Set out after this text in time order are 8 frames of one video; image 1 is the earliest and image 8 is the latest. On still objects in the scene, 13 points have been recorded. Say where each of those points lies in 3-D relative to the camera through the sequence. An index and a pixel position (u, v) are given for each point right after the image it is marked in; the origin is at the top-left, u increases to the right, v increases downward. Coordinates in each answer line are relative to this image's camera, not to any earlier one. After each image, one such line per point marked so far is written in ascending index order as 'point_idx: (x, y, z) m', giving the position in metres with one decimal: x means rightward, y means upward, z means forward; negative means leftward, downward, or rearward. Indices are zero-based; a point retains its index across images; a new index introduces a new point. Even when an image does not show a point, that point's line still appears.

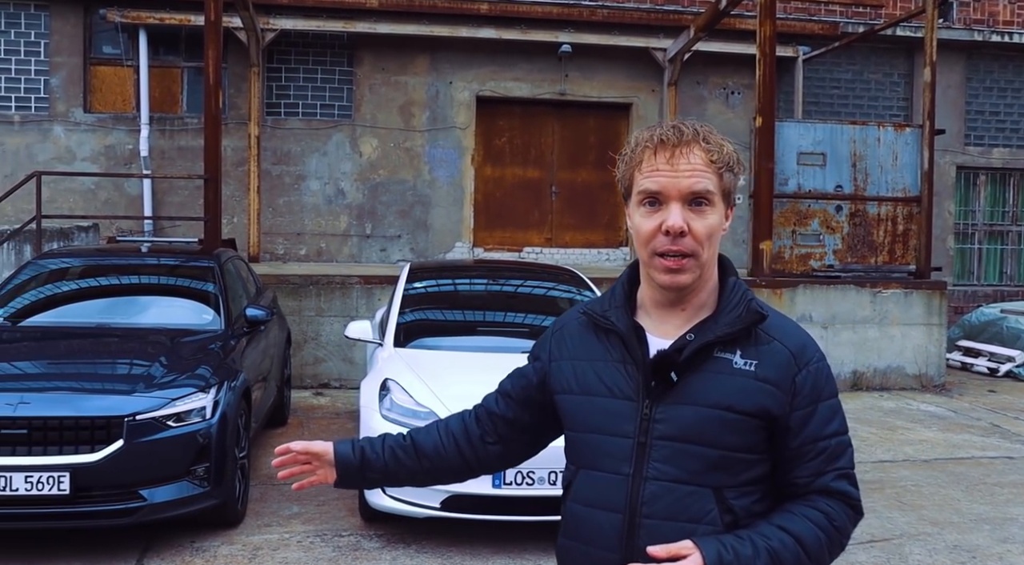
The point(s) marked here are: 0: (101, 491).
0: (-1.8, -0.9, +3.8) m
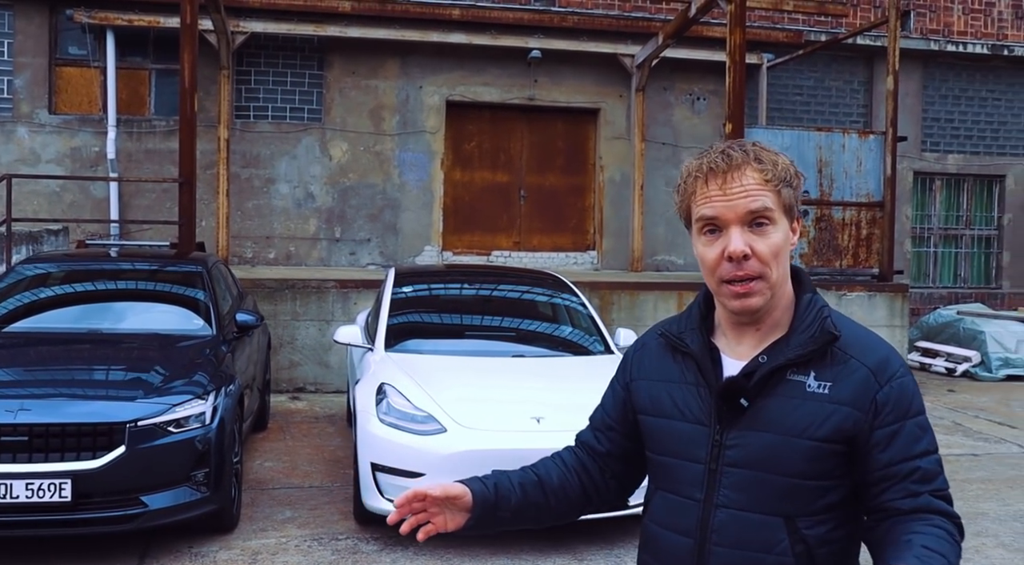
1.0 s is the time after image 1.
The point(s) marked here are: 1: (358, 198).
0: (-1.8, -0.9, +3.7) m
1: (-1.9, +1.1, +11.2) m
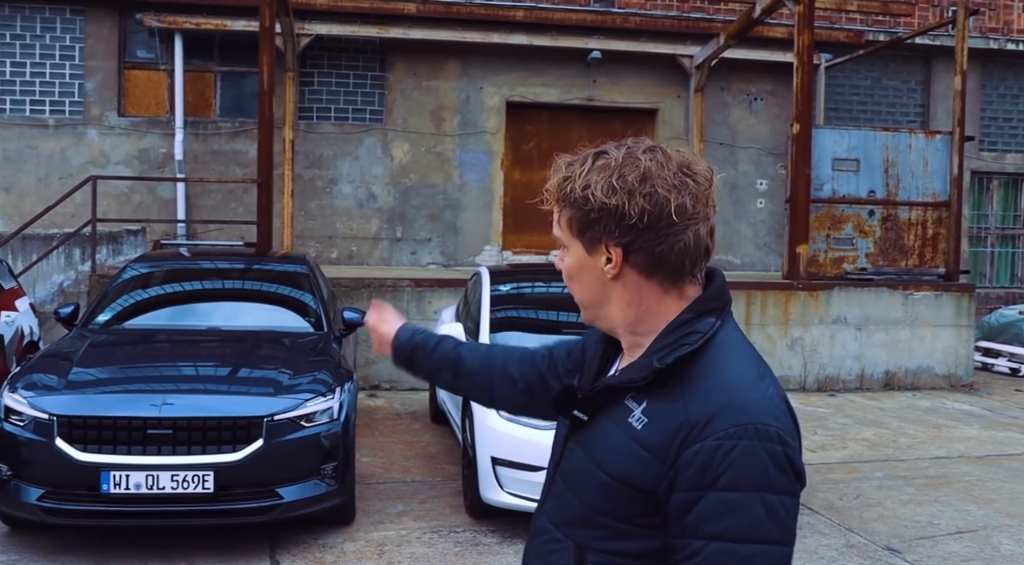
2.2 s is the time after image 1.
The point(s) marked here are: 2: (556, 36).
0: (-1.2, -0.9, +3.9) m
1: (-1.2, +1.1, +11.3) m
2: (+0.5, +3.1, +10.9) m
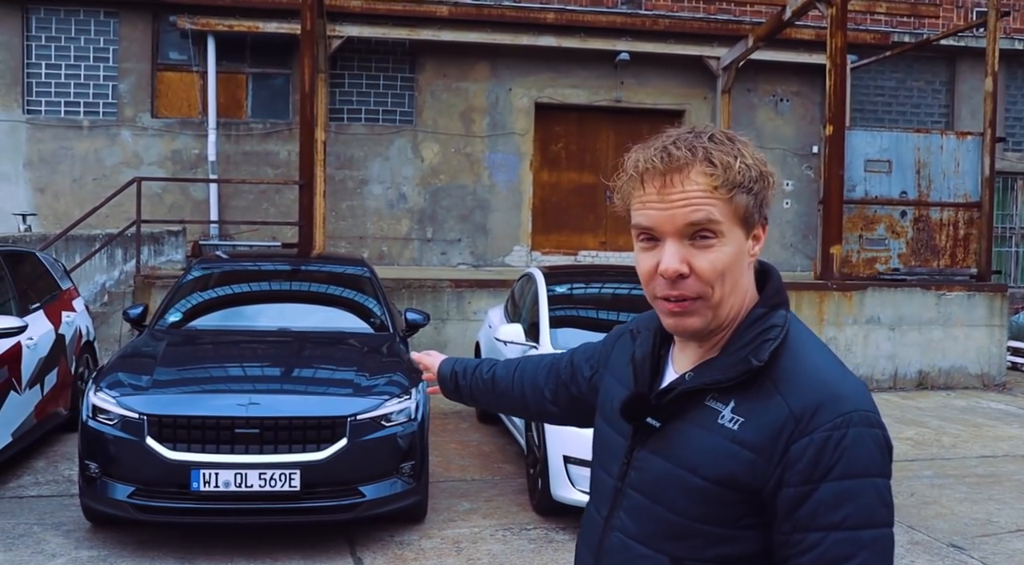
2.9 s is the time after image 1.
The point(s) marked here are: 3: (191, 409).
0: (-0.8, -0.9, +4.0) m
1: (-0.8, +1.1, +11.4) m
2: (+0.9, +3.1, +11.0) m
3: (-1.5, -0.6, +4.0) m
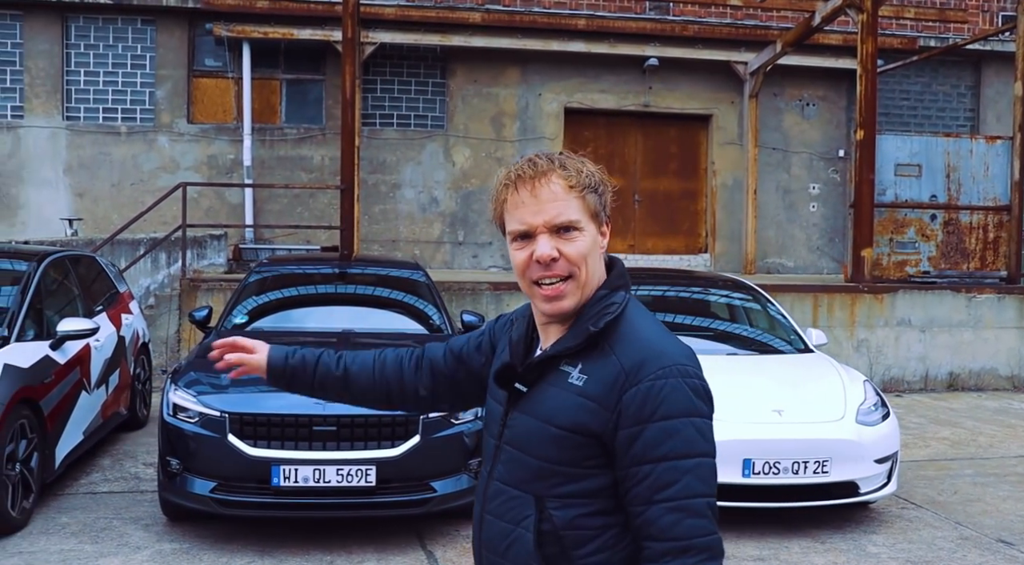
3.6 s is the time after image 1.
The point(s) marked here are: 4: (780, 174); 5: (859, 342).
0: (-0.5, -1.0, +4.1) m
1: (-0.4, +1.1, +11.5) m
2: (+1.3, +3.1, +11.1) m
3: (-1.1, -0.6, +4.1) m
4: (+3.7, +1.5, +12.1) m
5: (+3.6, -0.6, +9.1) m
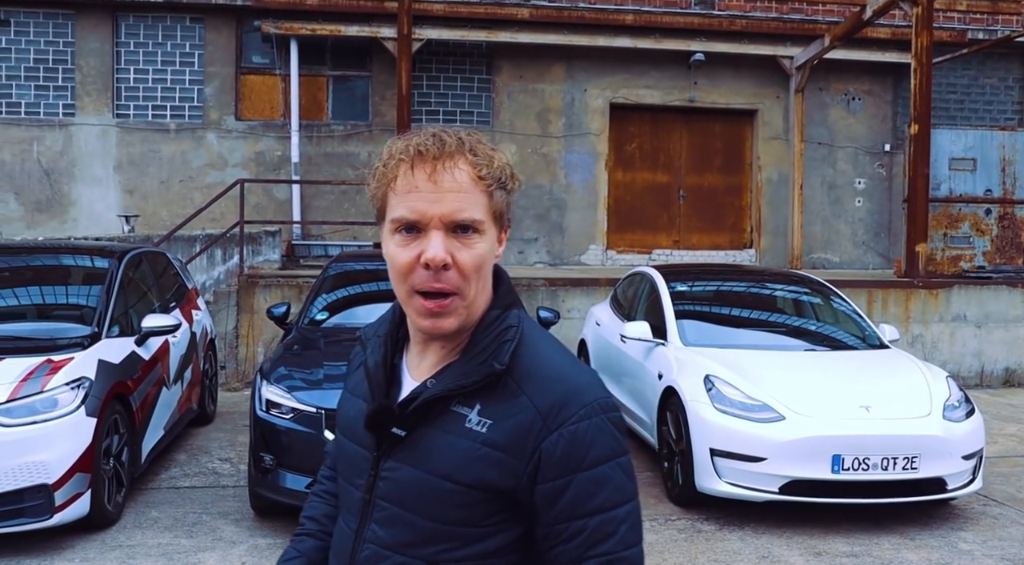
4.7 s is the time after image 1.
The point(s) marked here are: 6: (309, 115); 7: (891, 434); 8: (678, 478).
0: (-0.1, -0.9, +4.2) m
1: (+0.2, +1.1, +11.6) m
2: (+1.9, +3.1, +11.1) m
3: (-0.7, -0.6, +4.2) m
4: (+4.3, +1.6, +12.0) m
5: (+4.1, -0.6, +9.0) m
6: (-2.8, +2.3, +11.8) m
7: (+1.9, -0.8, +4.3) m
8: (+0.9, -1.1, +4.8) m
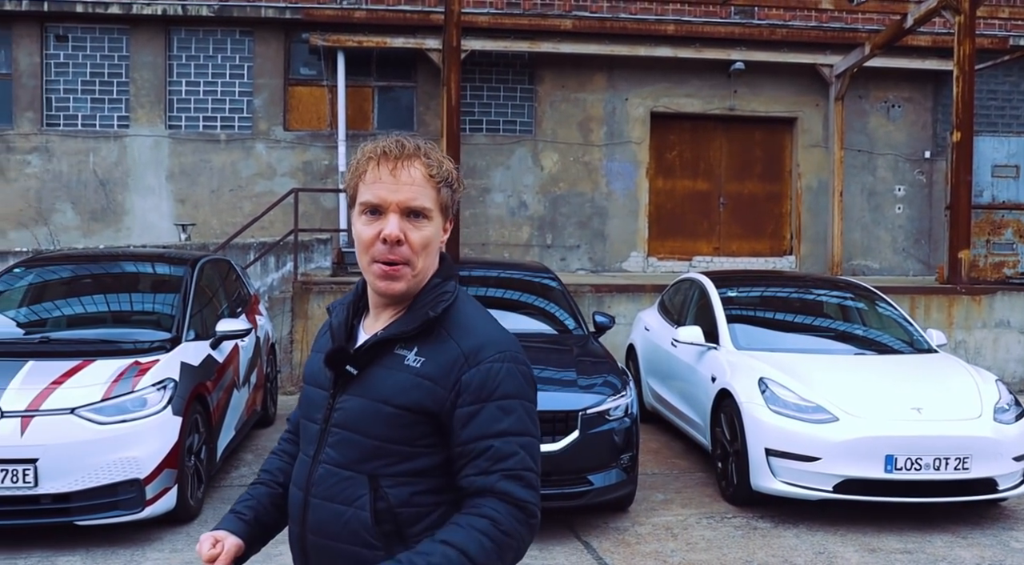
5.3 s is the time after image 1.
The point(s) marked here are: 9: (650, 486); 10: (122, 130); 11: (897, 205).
0: (+0.2, -1.0, +4.4) m
1: (+0.8, +1.0, +11.8) m
2: (+2.4, +3.0, +11.3) m
3: (-0.4, -0.6, +4.4) m
4: (+4.9, +1.5, +12.1) m
5: (+4.6, -0.6, +9.1) m
6: (-2.2, +2.2, +12.1) m
7: (+2.2, -0.8, +4.5) m
8: (+1.3, -1.1, +5.0) m
9: (+0.8, -1.3, +5.4) m
10: (-5.4, +2.1, +12.0) m
11: (+5.4, +1.1, +12.2) m
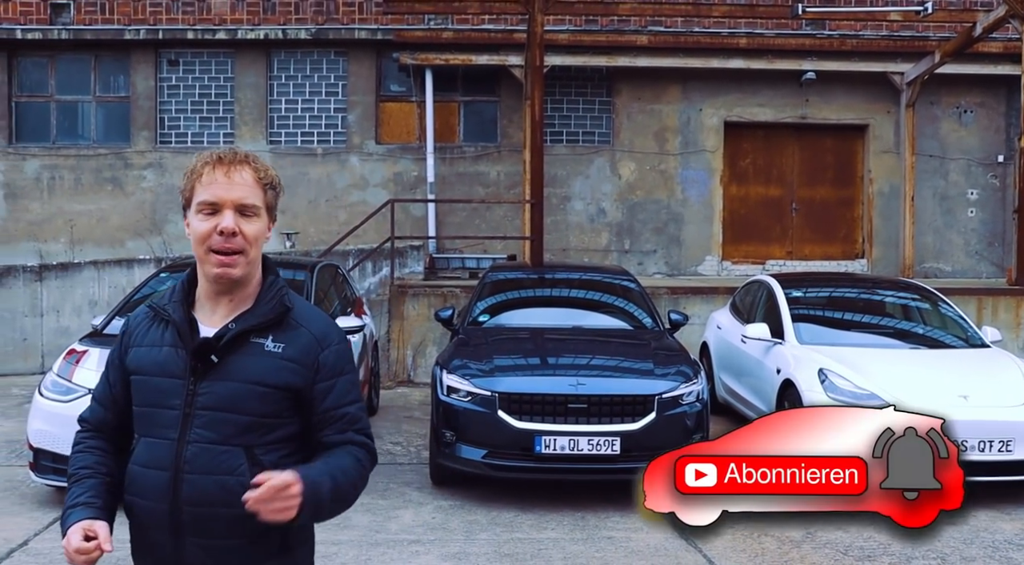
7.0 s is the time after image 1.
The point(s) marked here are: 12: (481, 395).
0: (+0.7, -1.0, +5.0) m
1: (+1.9, +1.0, +12.3) m
2: (+3.5, +3.0, +11.7) m
3: (+0.1, -0.6, +5.1) m
4: (+6.0, +1.4, +12.3) m
5: (+5.5, -0.7, +9.3) m
6: (-1.1, +2.1, +12.9) m
7: (+2.7, -0.8, +4.9) m
8: (+1.8, -1.1, +5.5) m
9: (+1.4, -1.3, +5.9) m
10: (-4.2, +2.0, +13.1) m
11: (+6.5, +1.1, +12.3) m
12: (-0.2, -0.7, +5.2) m
